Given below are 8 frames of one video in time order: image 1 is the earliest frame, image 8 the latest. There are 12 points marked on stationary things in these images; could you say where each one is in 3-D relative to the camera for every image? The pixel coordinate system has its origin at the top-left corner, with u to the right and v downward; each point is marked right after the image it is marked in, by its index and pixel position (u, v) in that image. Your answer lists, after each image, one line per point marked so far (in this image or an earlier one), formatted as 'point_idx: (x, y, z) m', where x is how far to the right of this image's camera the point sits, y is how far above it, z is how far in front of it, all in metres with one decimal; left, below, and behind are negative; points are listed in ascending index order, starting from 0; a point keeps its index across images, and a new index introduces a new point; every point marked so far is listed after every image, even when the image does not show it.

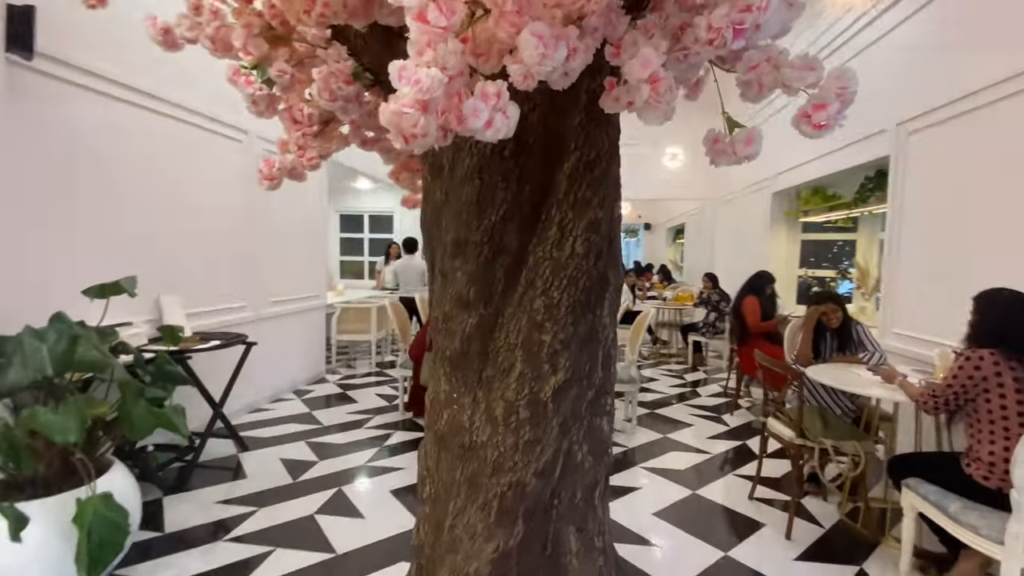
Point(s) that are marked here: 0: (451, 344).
0: (-0.2, -0.1, +1.2) m
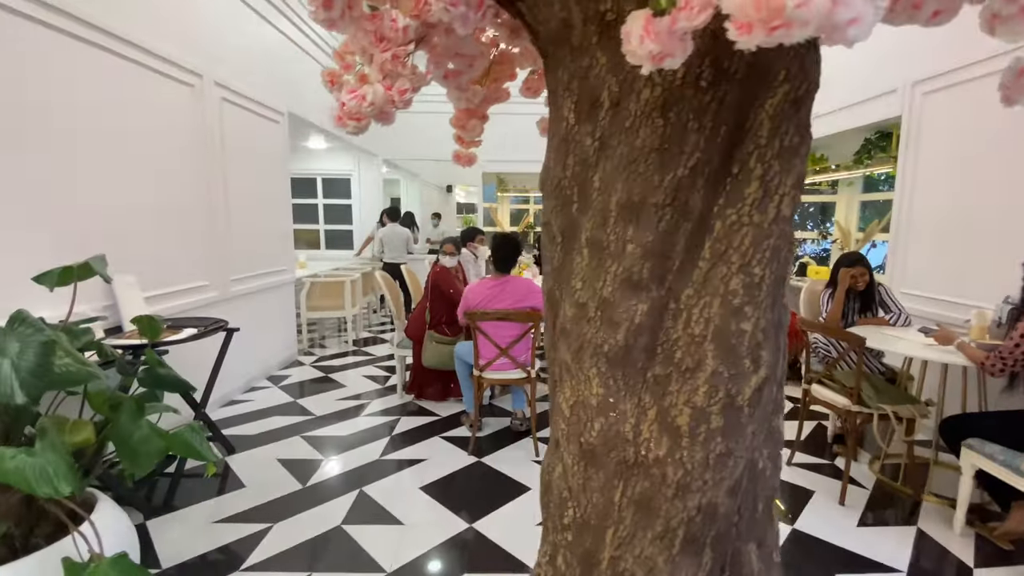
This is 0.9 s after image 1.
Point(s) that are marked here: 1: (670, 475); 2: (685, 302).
0: (+0.2, -0.1, +0.9) m
1: (+0.3, -0.4, +0.9) m
2: (+0.3, 0.0, +0.9) m
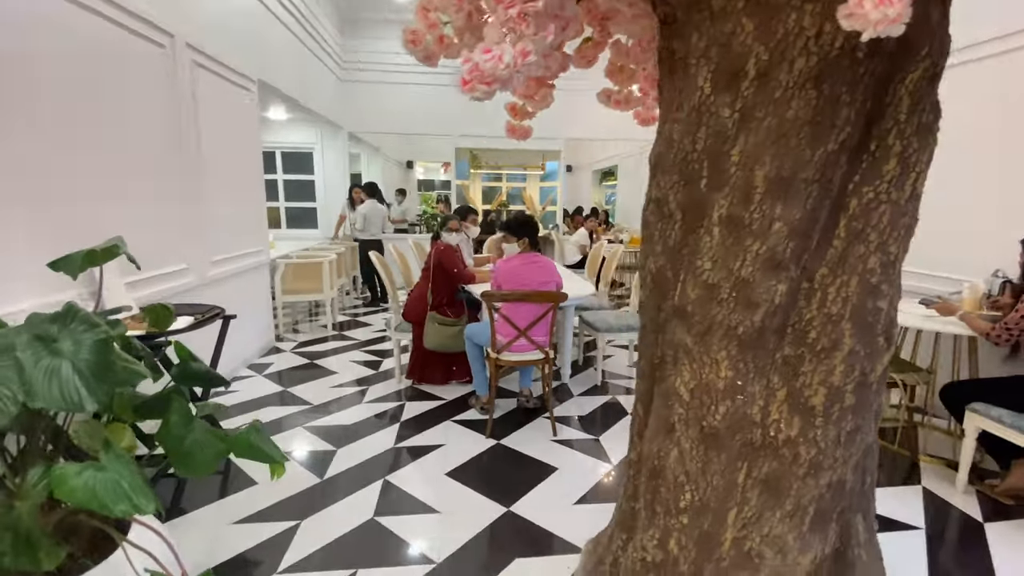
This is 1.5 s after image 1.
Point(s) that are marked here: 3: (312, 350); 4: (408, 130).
0: (+0.5, -0.1, +0.9) m
1: (+0.6, -0.3, +0.9) m
2: (+0.6, 0.0, +0.9) m
3: (-1.7, -0.5, +4.0) m
4: (-1.4, +2.2, +6.5) m
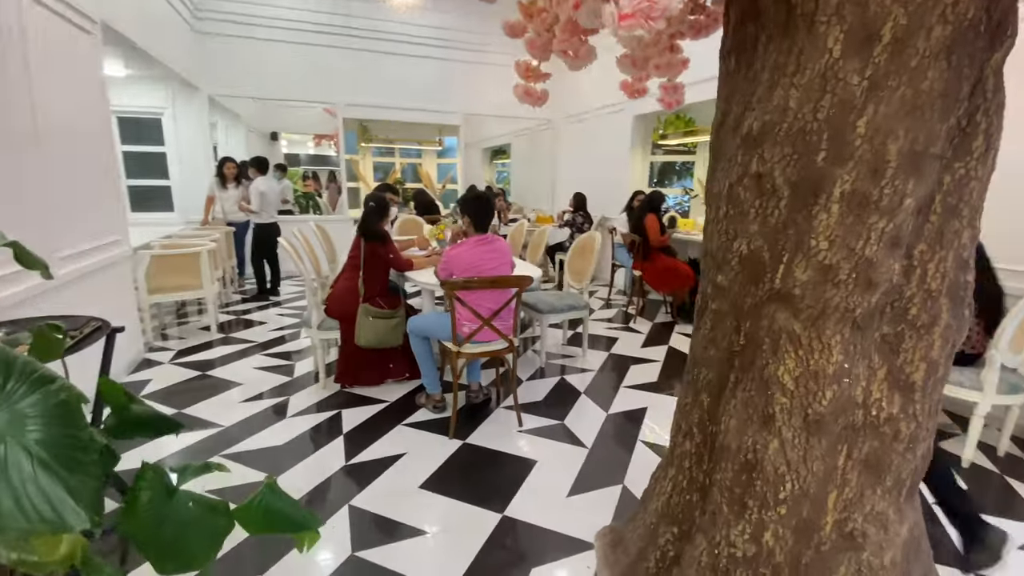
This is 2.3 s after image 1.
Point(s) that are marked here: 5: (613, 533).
0: (+0.6, 0.0, +0.9) m
1: (+0.8, -0.3, +0.9) m
2: (+0.8, +0.1, +0.9) m
3: (-2.2, -0.5, +3.4) m
4: (-2.7, +2.3, +5.7) m
5: (+0.3, -0.8, +1.5) m
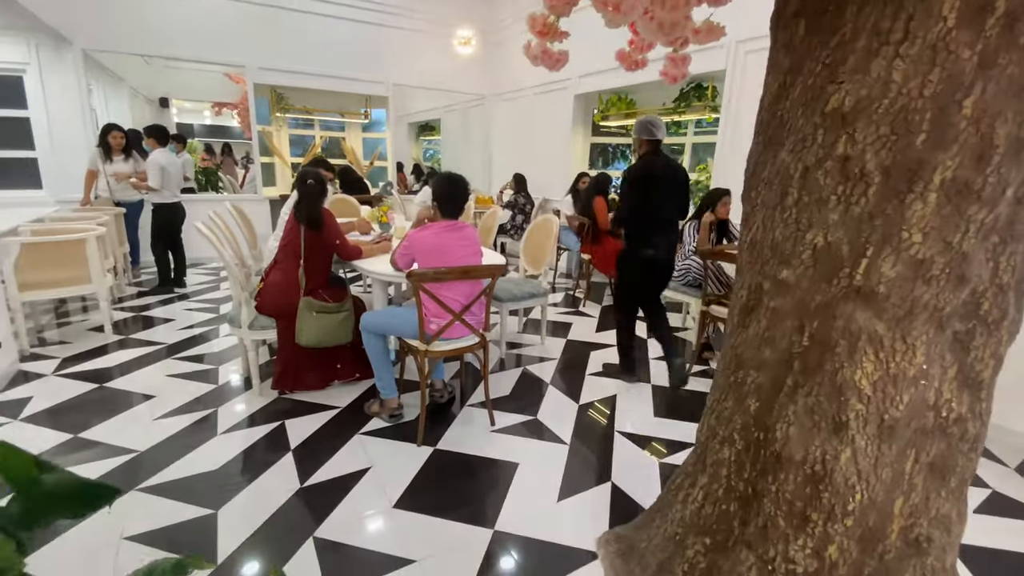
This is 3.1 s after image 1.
0: (+0.8, 0.0, +0.8) m
1: (+0.9, -0.3, +0.9) m
2: (+0.9, +0.1, +0.9) m
3: (-2.5, -0.5, +2.8) m
4: (-3.4, +2.4, +4.9) m
5: (+0.3, -0.8, +1.4) m
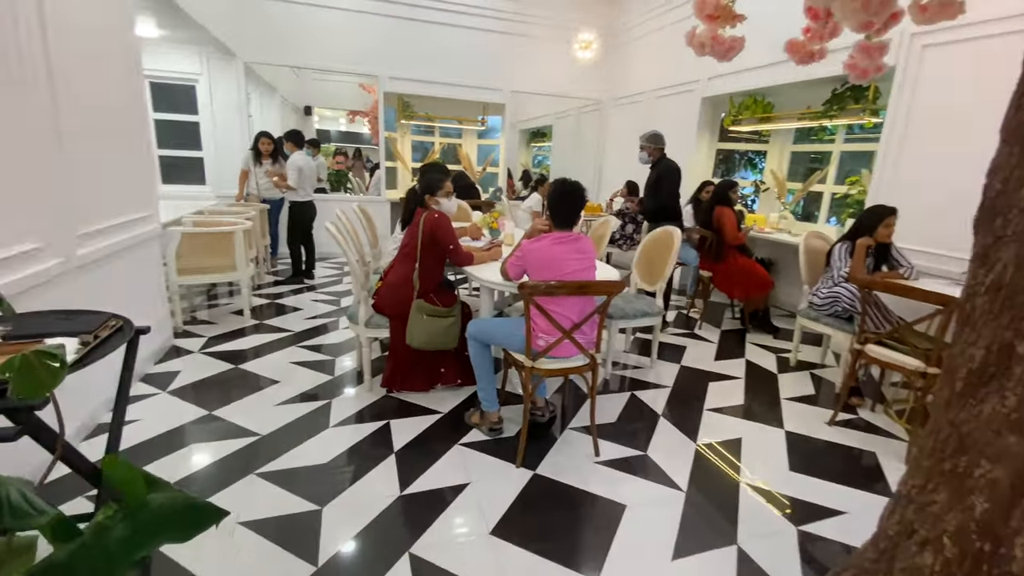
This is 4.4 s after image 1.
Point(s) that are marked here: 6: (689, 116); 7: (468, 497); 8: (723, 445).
0: (+0.9, -0.1, +0.5) m
1: (+1.1, -0.4, +0.6) m
2: (+1.1, 0.0, +0.5) m
3: (-1.8, -0.4, +3.1) m
4: (-2.1, +2.5, +5.4) m
5: (+0.6, -0.9, +1.2) m
6: (+1.9, +1.8, +5.0) m
7: (-0.2, -0.8, +1.8) m
8: (+1.0, -0.7, +2.3) m
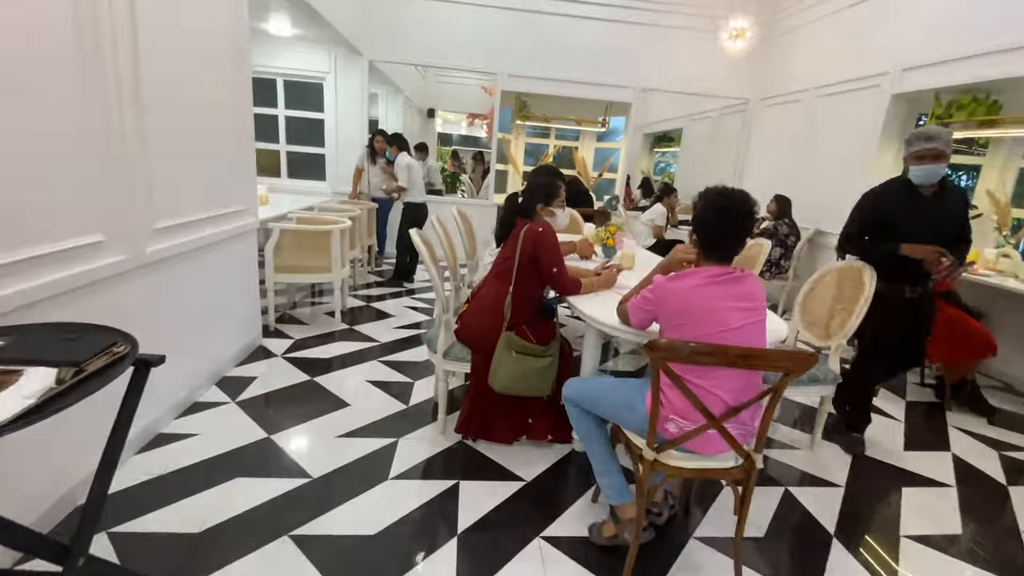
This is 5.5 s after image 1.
0: (+1.0, -0.3, -0.2) m
1: (+1.1, -0.6, -0.2) m
2: (+1.1, -0.3, -0.2) m
3: (-1.2, -0.4, +2.9) m
4: (-0.7, +2.5, +5.2) m
5: (+0.7, -1.0, +0.5) m
6: (+3.0, +1.4, +4.0) m
7: (+0.1, -0.9, +1.3) m
8: (+1.3, -1.0, +1.5) m
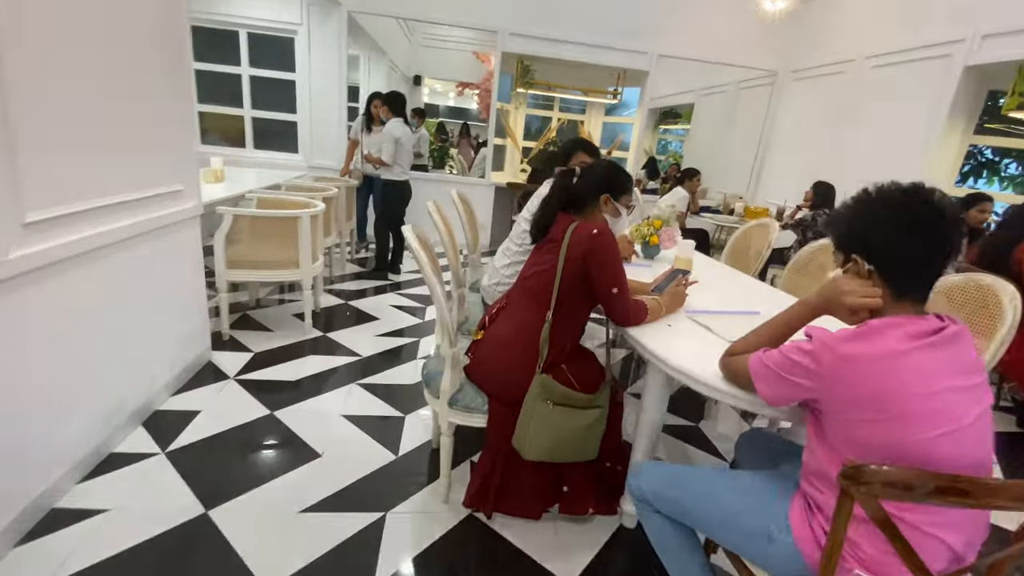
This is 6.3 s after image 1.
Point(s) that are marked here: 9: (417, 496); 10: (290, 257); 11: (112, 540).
0: (+1.1, -0.5, -0.7) m
1: (+1.2, -0.8, -0.7) m
2: (+1.3, -0.5, -0.7) m
3: (-1.2, -0.4, +2.3) m
4: (-0.7, +2.6, +4.5) m
5: (+0.9, -1.2, 0.0) m
6: (+3.0, +1.4, +3.5) m
7: (+0.2, -1.0, +0.8) m
8: (+1.4, -1.1, +1.0) m
9: (-0.3, -0.7, +1.6) m
10: (-1.2, +0.2, +2.7) m
11: (-1.1, -0.7, +1.4) m
